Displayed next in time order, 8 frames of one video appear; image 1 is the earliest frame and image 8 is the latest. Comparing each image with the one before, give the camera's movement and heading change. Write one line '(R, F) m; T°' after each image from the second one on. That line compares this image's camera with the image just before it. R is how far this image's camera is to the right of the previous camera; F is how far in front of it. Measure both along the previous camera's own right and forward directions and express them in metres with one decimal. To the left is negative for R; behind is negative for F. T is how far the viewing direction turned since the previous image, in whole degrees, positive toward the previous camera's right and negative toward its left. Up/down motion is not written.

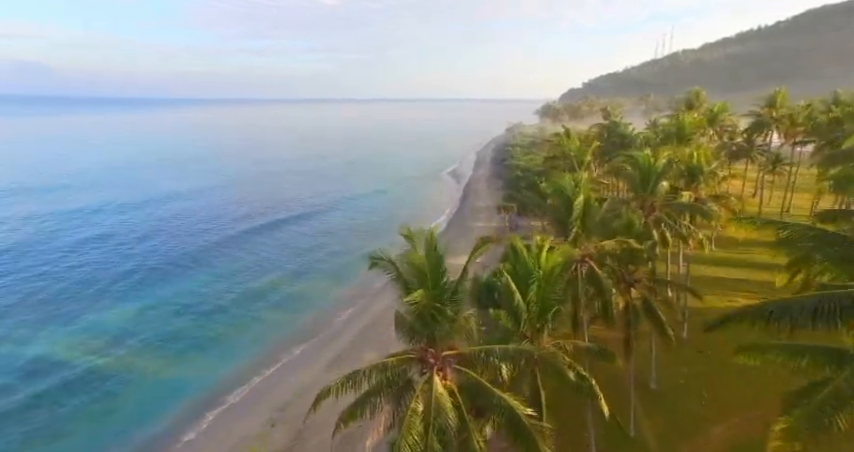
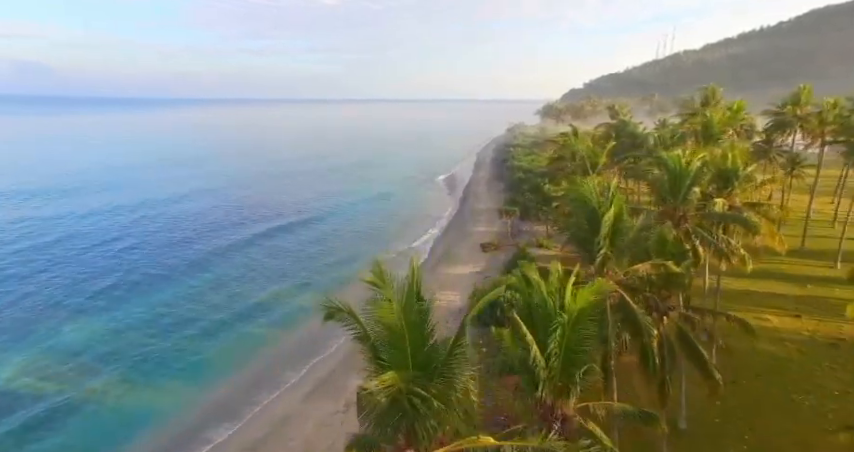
(+0.3, +2.8) m; 0°
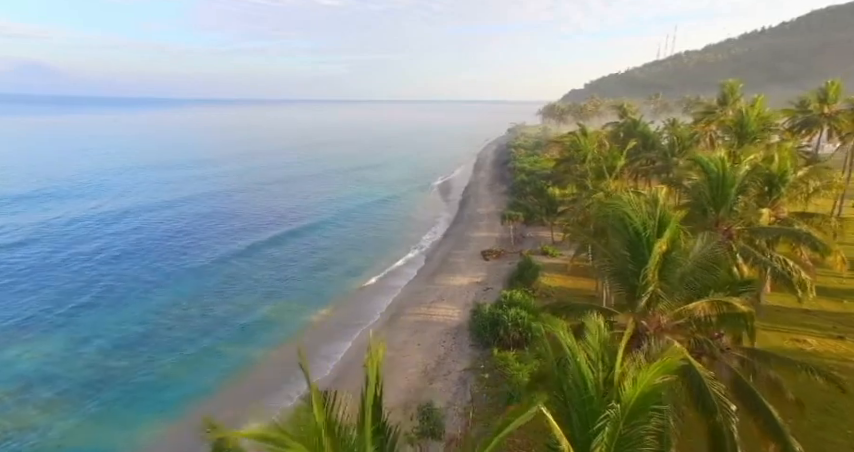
(+0.3, +2.8) m; 0°
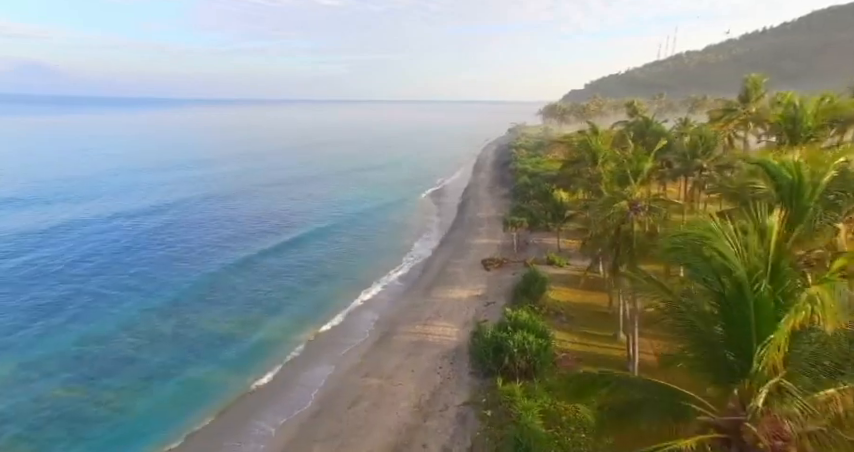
(+0.3, +3.1) m; 0°
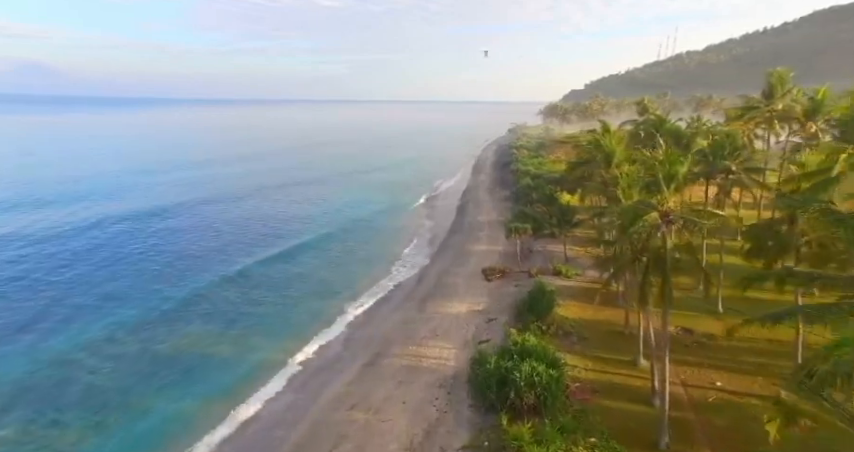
(+0.3, +2.9) m; 0°
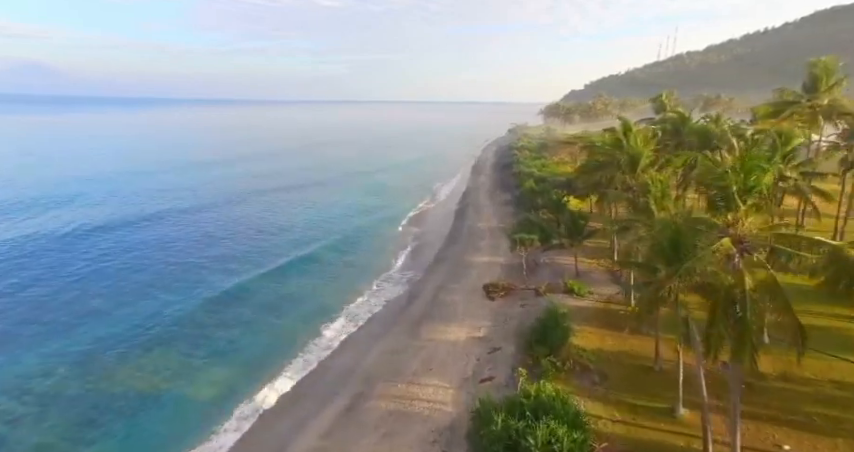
(+0.4, +4.1) m; 0°
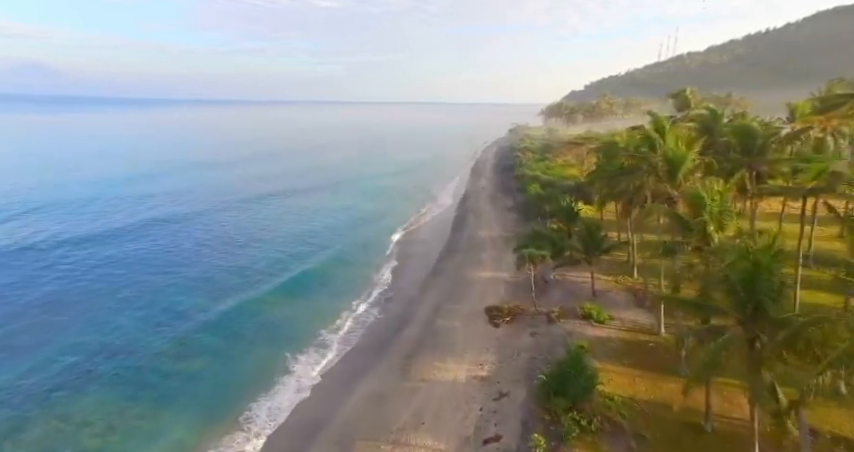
(+0.3, +4.3) m; 0°
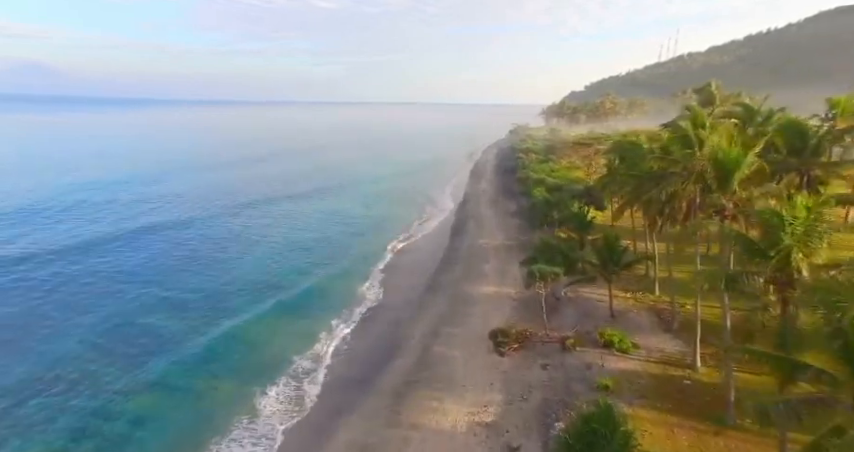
(+0.3, +3.6) m; 0°
